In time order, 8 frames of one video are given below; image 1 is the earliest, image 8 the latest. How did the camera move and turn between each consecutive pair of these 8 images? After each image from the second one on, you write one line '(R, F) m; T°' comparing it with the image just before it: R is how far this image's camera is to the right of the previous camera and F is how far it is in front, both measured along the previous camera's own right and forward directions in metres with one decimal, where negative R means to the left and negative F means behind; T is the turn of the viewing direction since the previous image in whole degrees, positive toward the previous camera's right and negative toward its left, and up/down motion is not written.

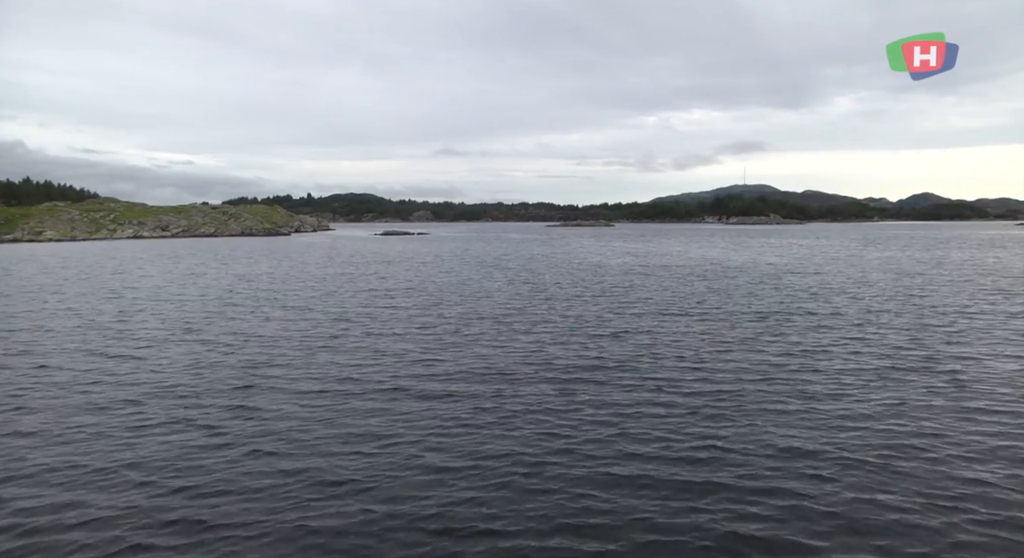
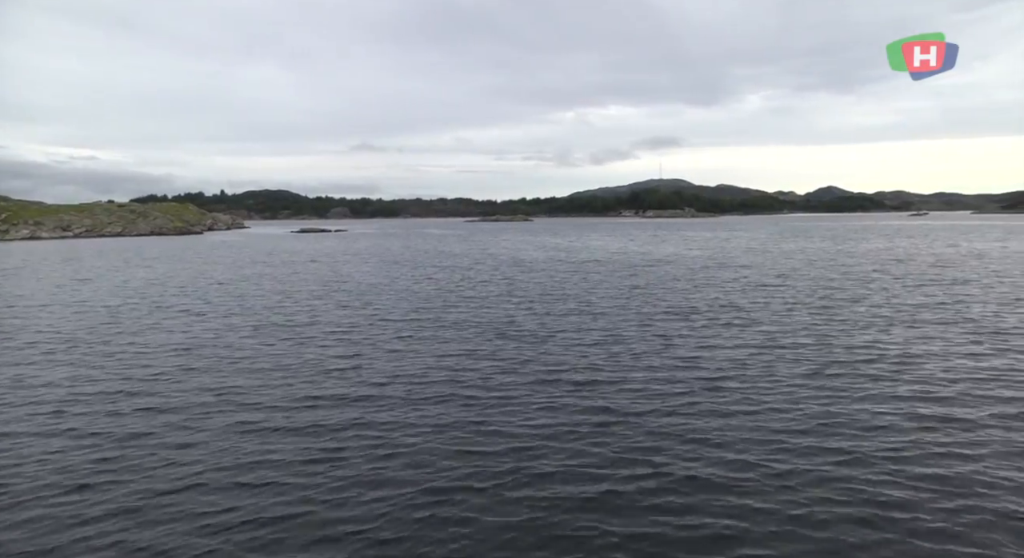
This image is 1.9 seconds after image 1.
(-0.1, -0.6) m; +7°
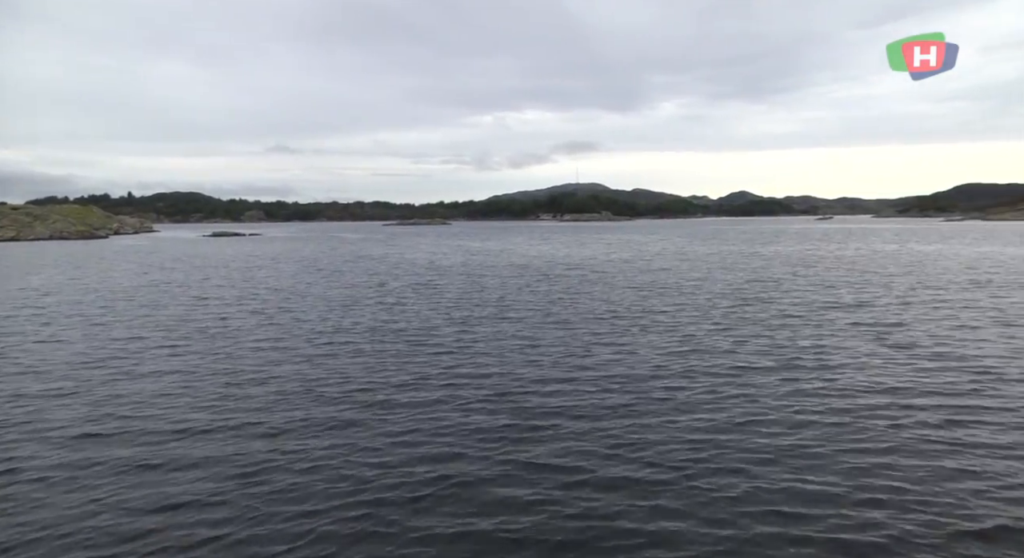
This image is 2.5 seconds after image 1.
(+0.3, 0.0) m; +7°
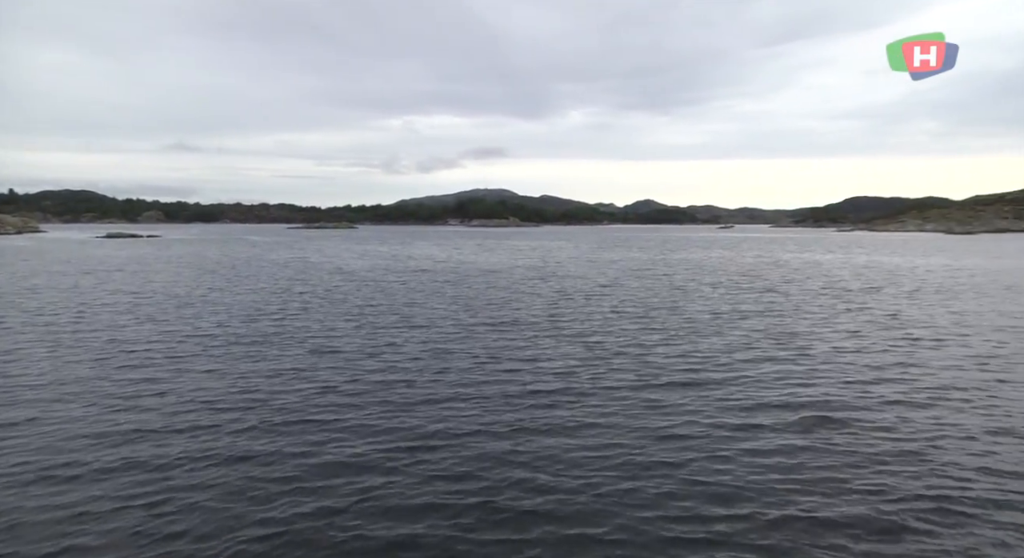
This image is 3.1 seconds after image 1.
(-0.1, +0.1) m; +8°
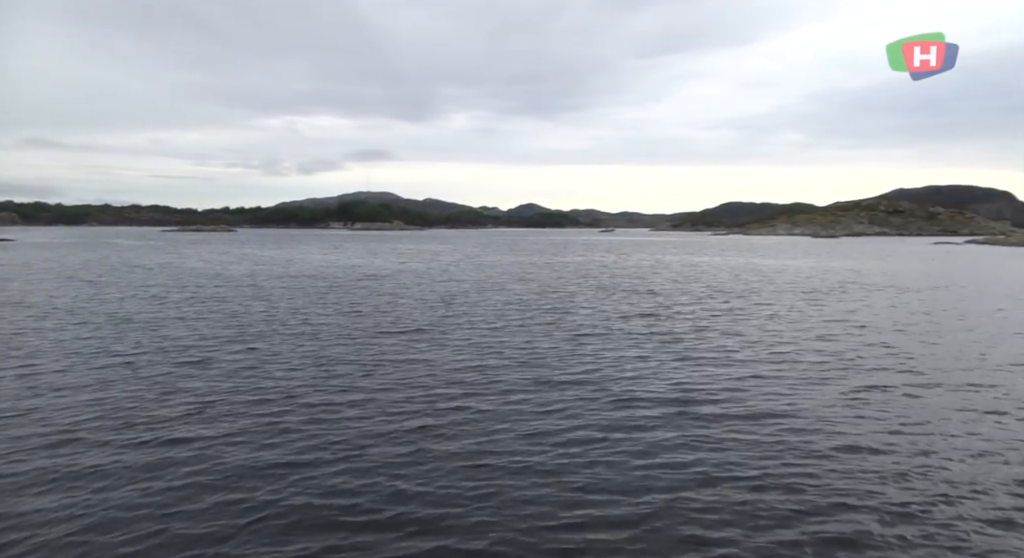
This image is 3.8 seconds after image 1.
(+0.1, +0.6) m; +10°
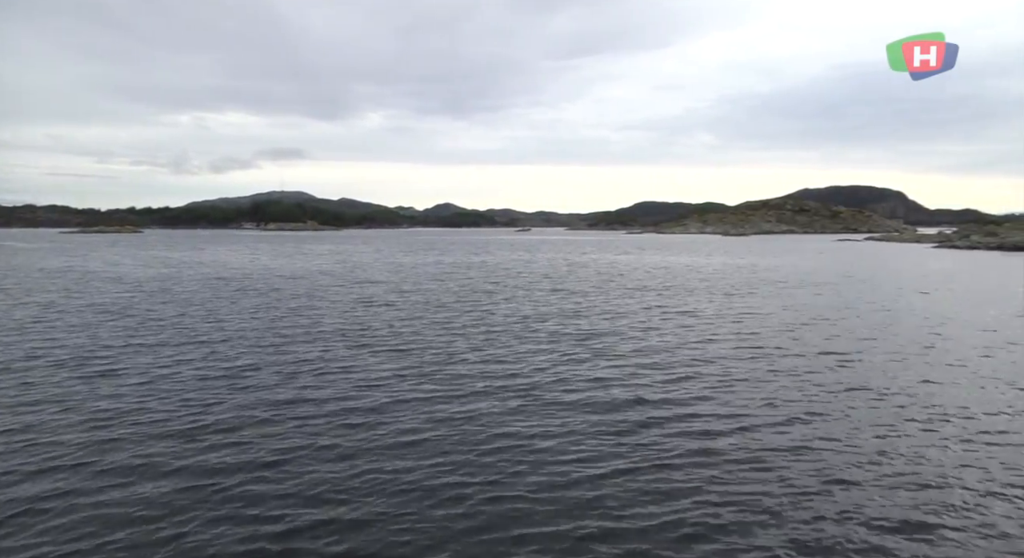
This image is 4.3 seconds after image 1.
(+0.3, +0.6) m; +7°
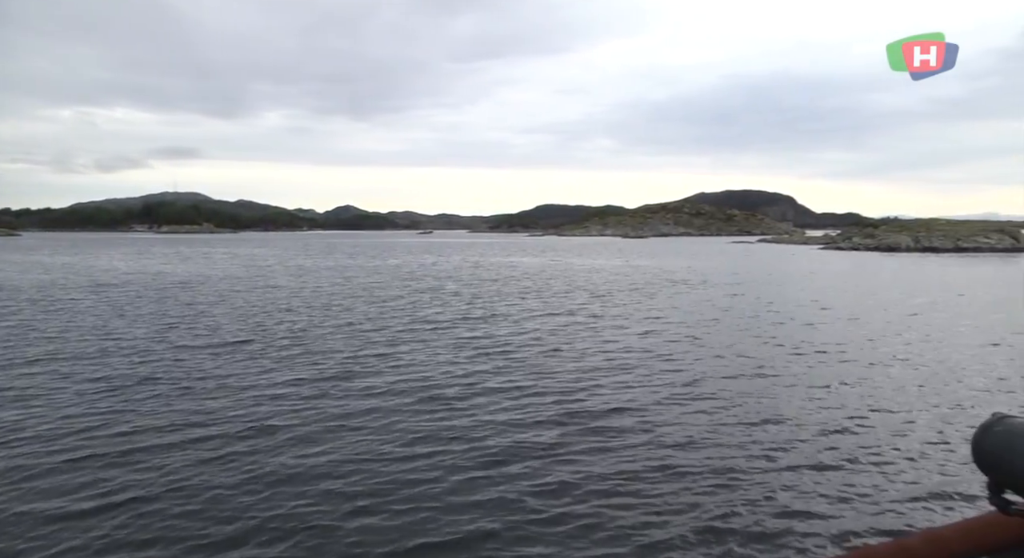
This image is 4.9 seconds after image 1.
(+0.4, +0.4) m; +8°
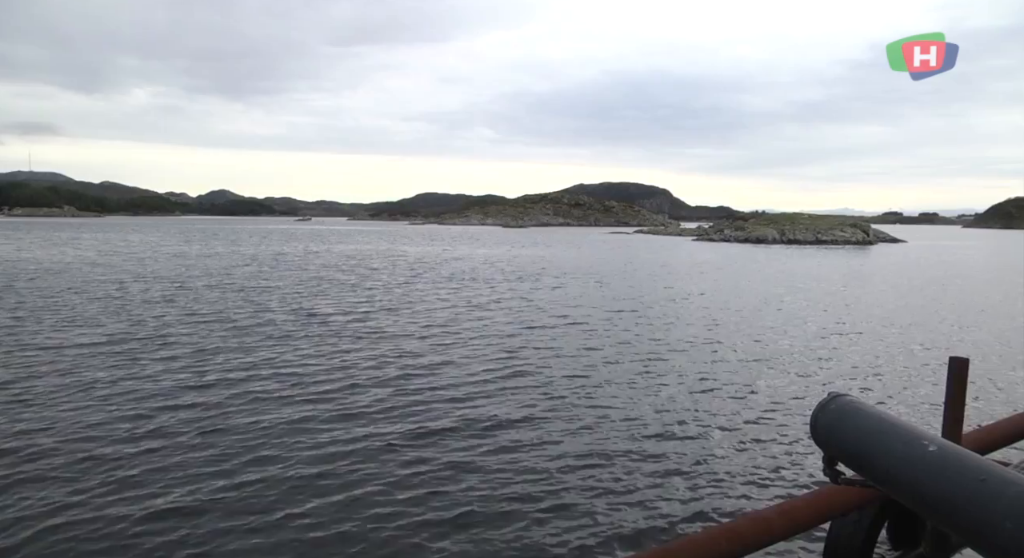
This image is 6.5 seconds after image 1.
(+0.4, 0.0) m; +9°
